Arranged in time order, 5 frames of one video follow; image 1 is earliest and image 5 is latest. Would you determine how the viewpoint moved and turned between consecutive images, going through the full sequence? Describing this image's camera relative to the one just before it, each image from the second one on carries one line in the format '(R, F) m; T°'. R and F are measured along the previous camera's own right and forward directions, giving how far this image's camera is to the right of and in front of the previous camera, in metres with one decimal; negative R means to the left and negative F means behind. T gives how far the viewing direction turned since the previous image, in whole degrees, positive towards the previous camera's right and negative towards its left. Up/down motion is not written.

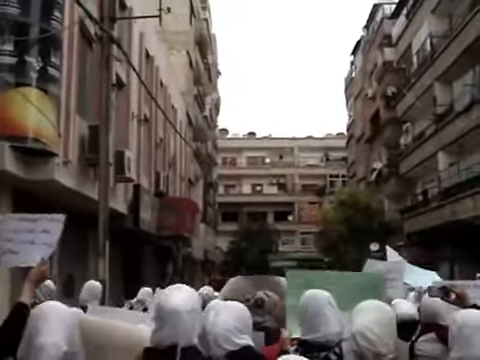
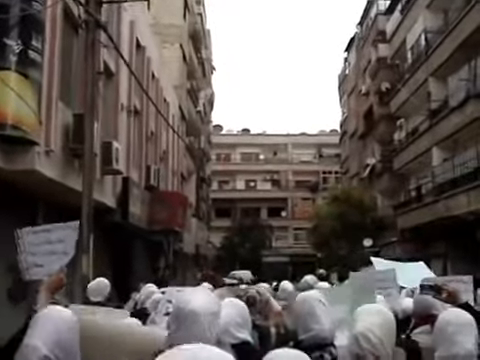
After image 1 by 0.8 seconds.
(+0.1, +0.3) m; 0°
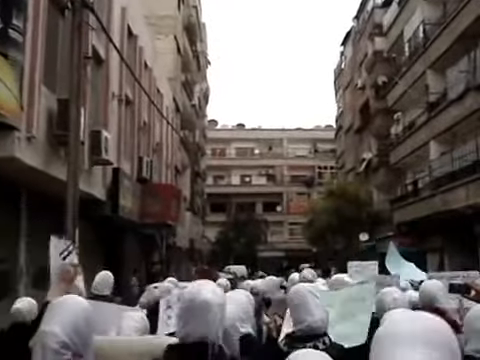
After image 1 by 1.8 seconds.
(0.0, +0.5) m; 0°
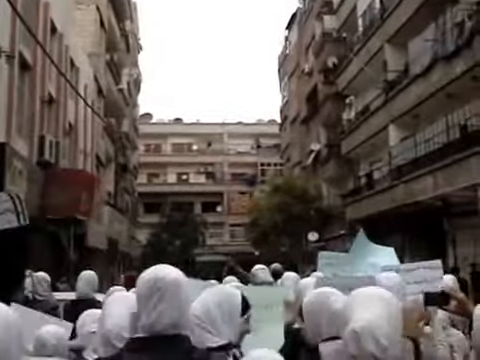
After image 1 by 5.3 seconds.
(+0.3, +4.6) m; +4°
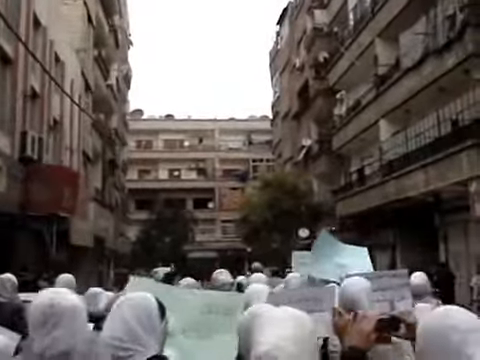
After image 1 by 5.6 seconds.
(+0.2, +0.4) m; 0°
